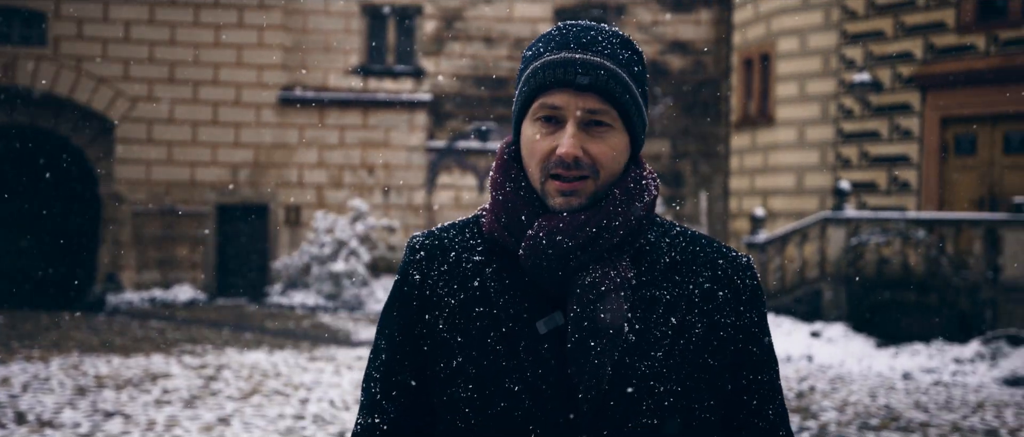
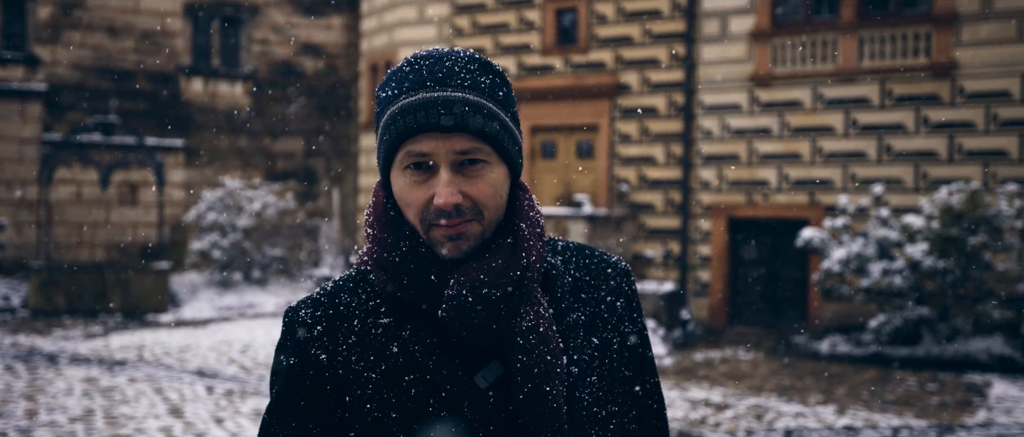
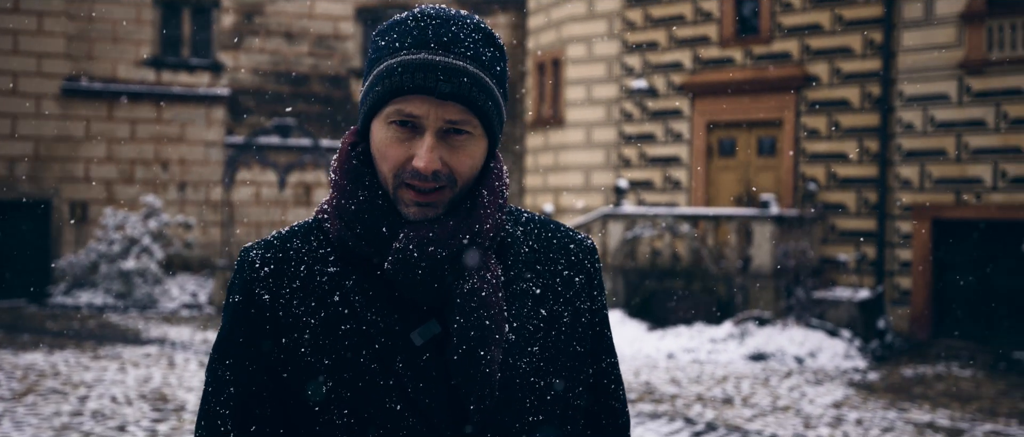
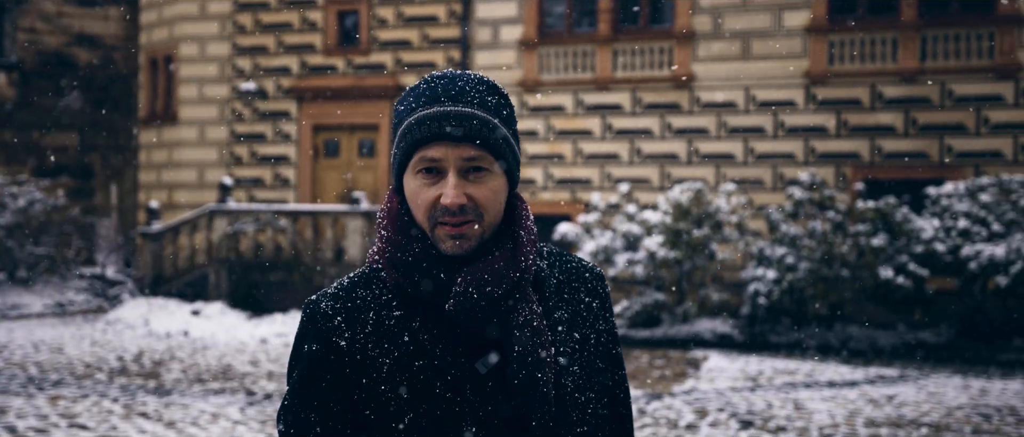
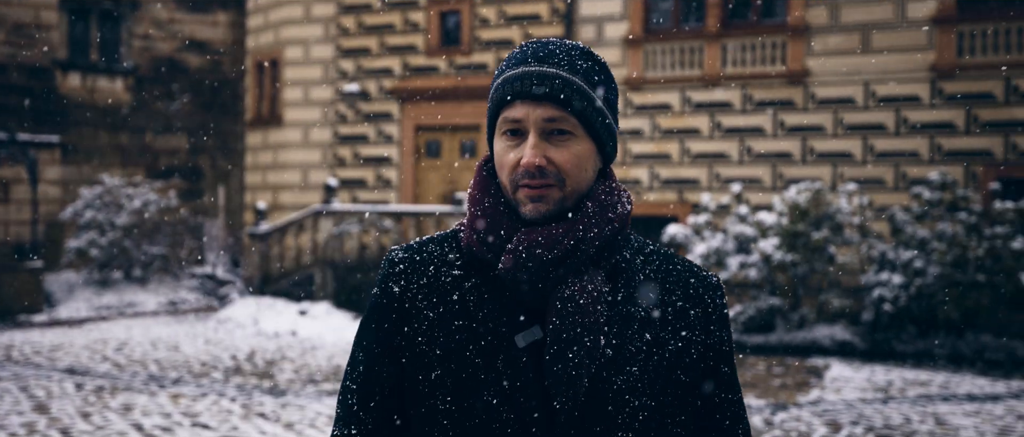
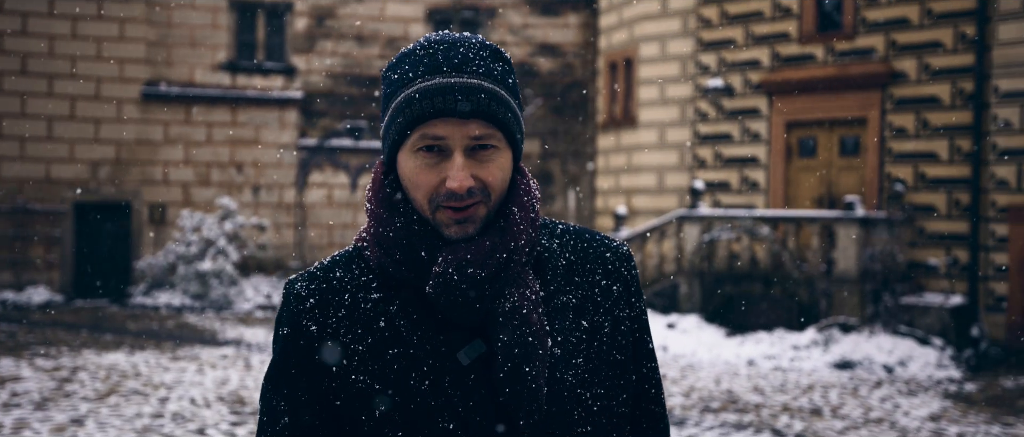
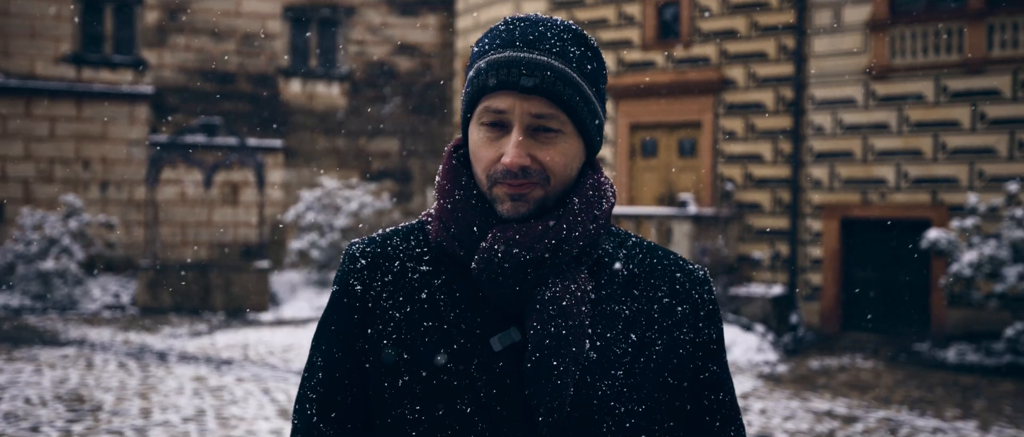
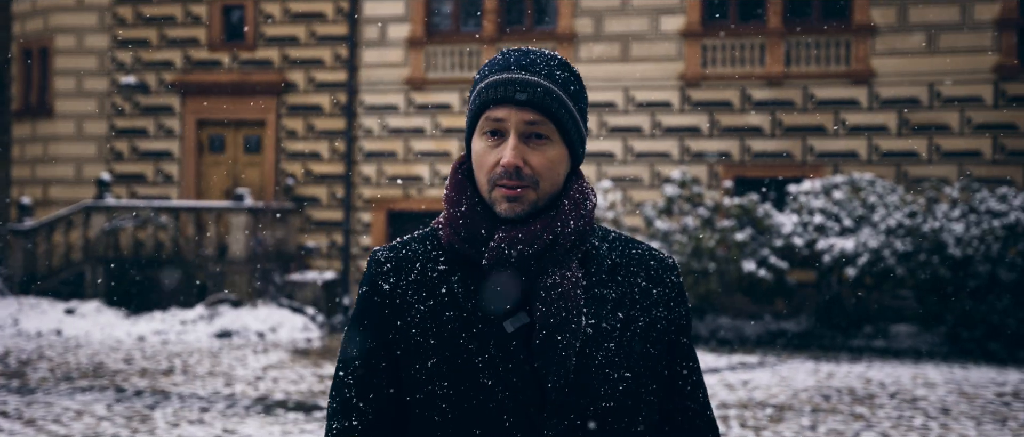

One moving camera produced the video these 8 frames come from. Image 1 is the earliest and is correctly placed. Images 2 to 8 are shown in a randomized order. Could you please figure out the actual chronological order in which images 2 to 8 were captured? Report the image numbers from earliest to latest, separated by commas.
6, 3, 7, 2, 5, 4, 8
